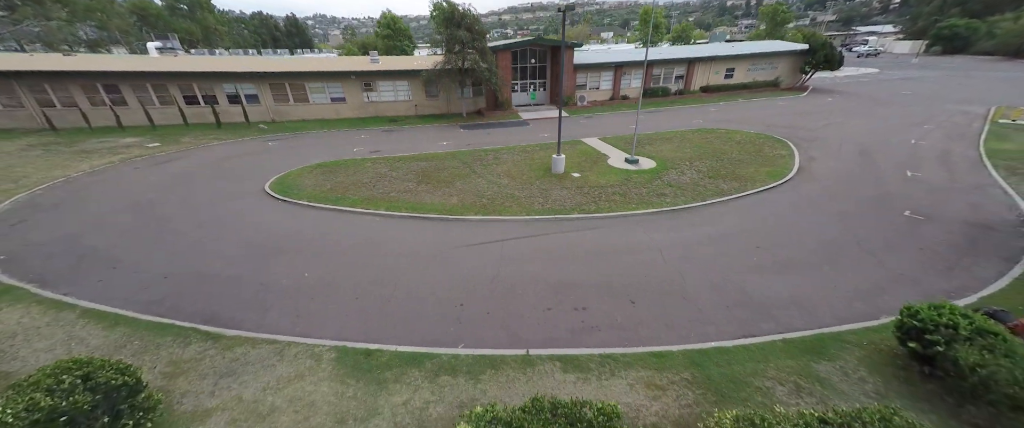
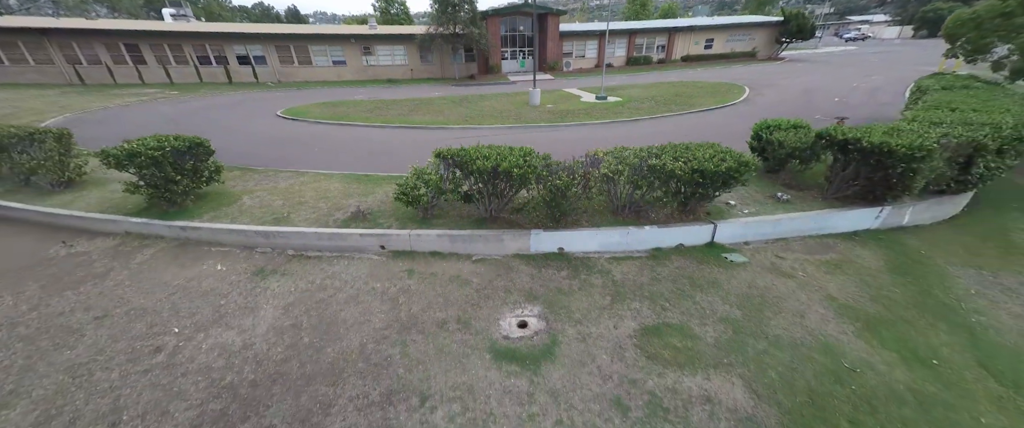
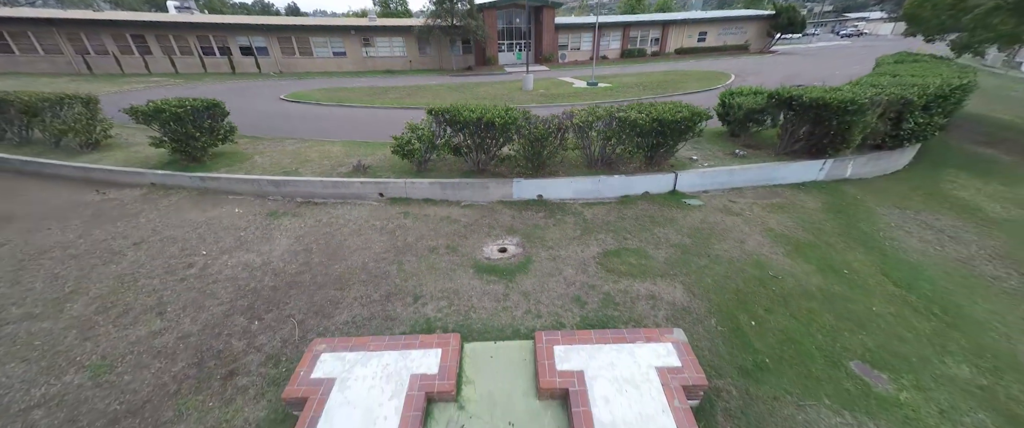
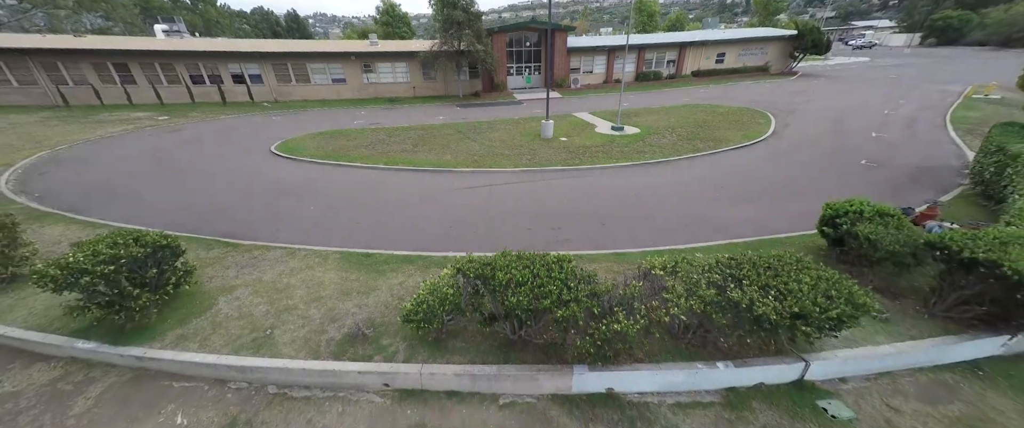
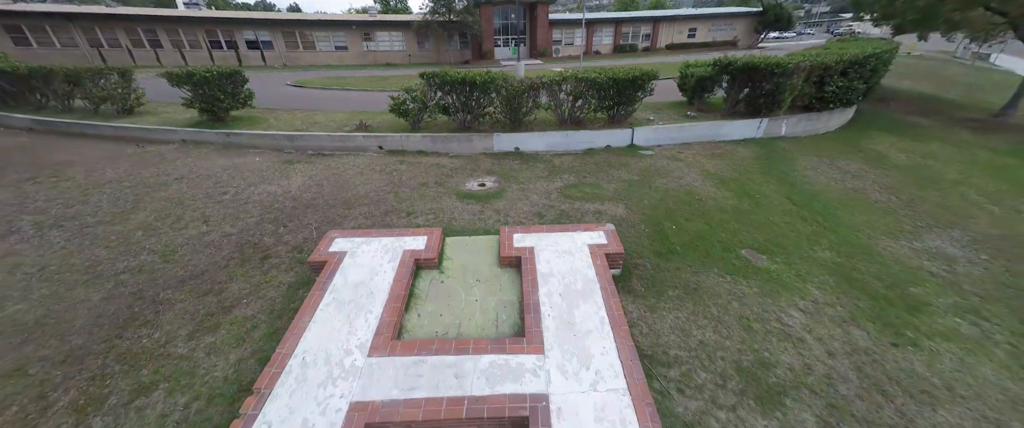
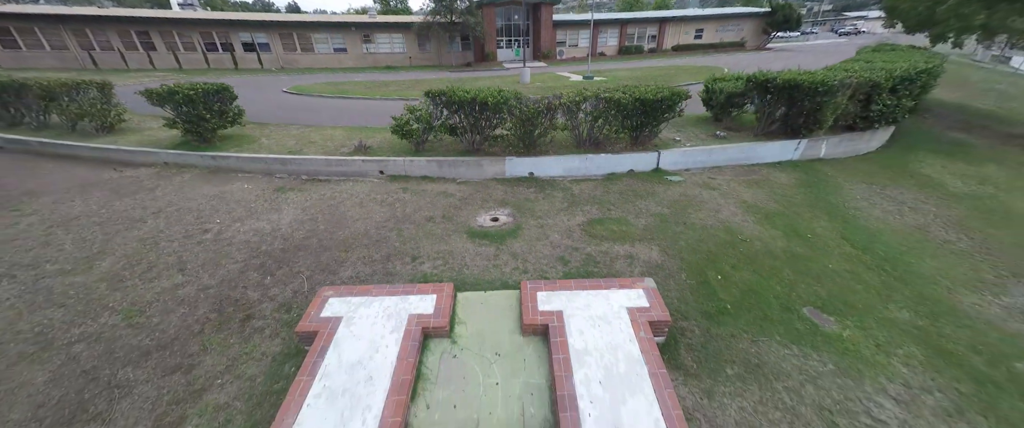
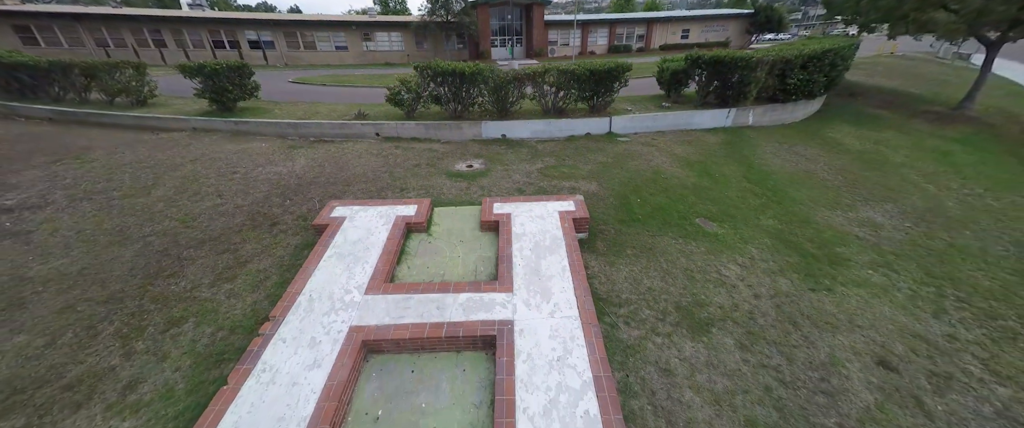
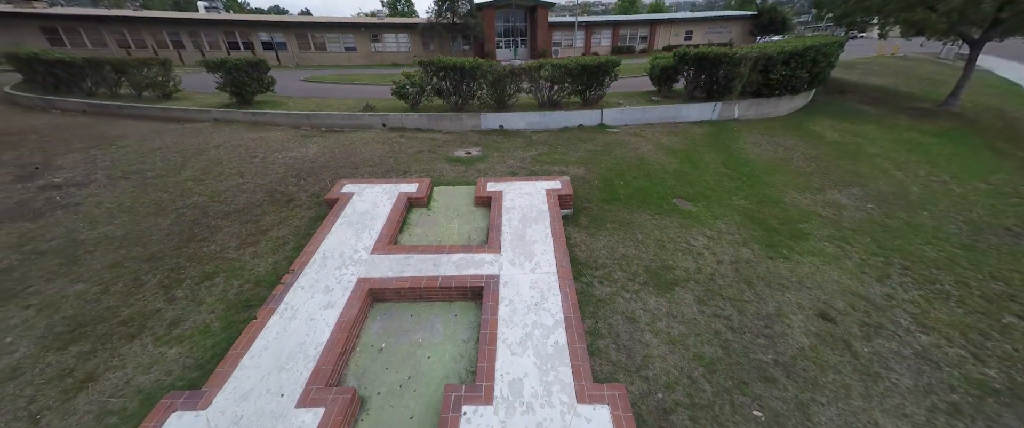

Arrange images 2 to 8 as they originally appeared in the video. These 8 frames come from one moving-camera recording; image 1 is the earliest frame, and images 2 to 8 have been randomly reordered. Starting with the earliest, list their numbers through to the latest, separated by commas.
4, 2, 3, 6, 5, 7, 8
